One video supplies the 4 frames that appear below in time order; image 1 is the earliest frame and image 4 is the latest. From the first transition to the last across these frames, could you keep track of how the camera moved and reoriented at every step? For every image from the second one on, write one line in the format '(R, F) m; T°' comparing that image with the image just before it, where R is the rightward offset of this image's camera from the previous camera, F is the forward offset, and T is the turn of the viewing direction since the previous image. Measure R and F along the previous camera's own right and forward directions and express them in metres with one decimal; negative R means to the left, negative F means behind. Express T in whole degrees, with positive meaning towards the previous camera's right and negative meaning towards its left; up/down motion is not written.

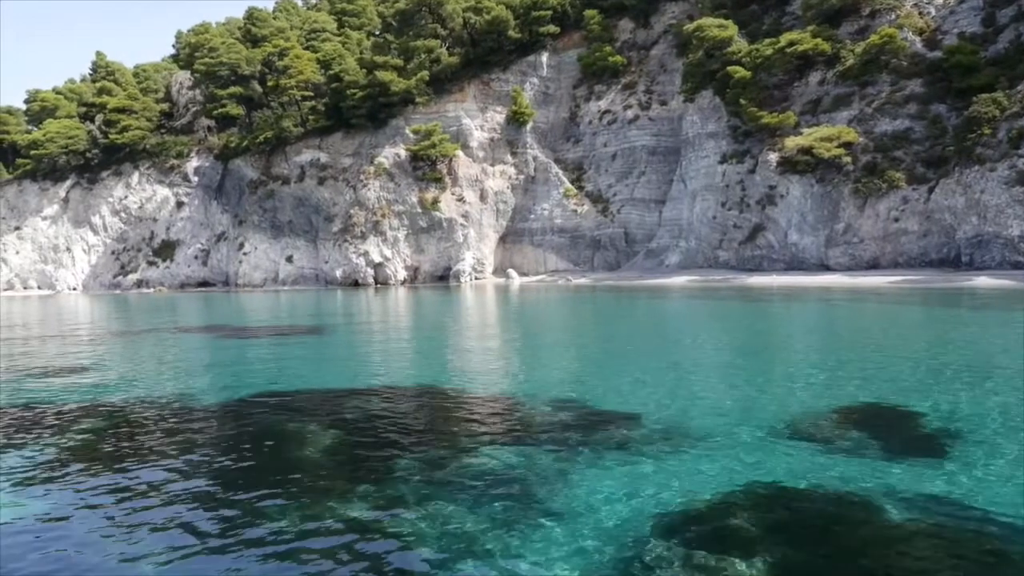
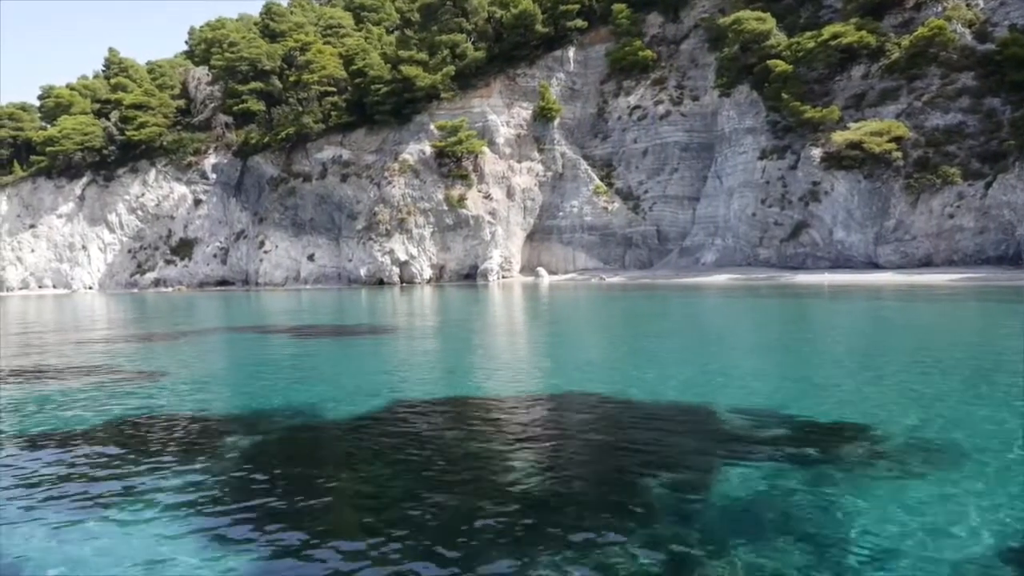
(-1.8, +0.9) m; 0°
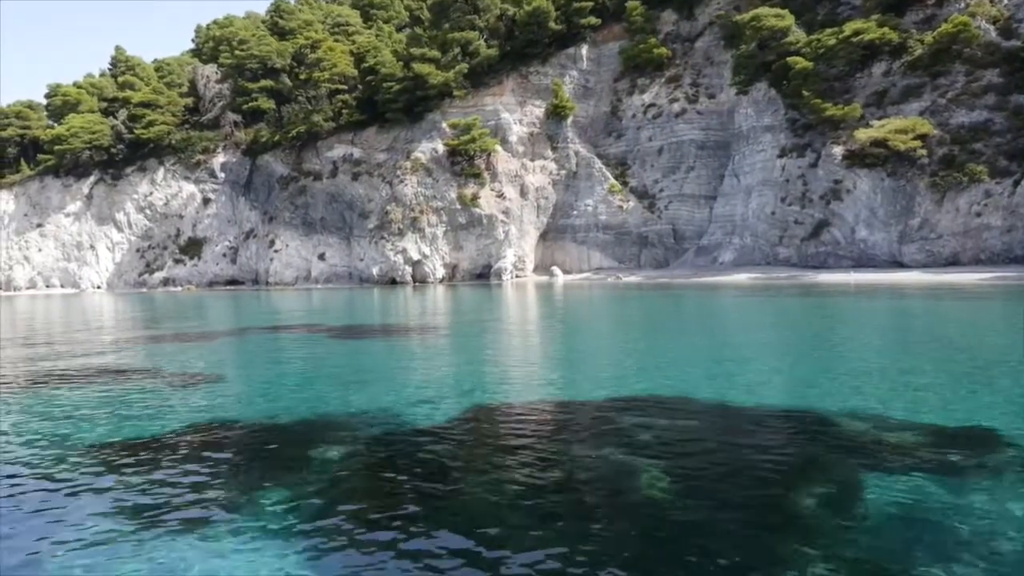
(-0.9, +0.4) m; 0°
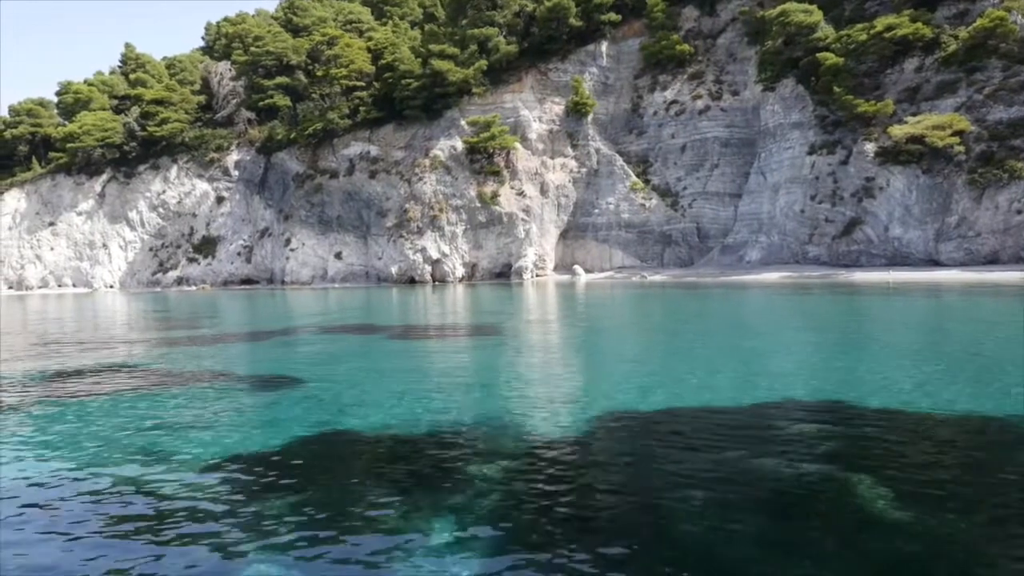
(-1.3, +0.6) m; 0°
